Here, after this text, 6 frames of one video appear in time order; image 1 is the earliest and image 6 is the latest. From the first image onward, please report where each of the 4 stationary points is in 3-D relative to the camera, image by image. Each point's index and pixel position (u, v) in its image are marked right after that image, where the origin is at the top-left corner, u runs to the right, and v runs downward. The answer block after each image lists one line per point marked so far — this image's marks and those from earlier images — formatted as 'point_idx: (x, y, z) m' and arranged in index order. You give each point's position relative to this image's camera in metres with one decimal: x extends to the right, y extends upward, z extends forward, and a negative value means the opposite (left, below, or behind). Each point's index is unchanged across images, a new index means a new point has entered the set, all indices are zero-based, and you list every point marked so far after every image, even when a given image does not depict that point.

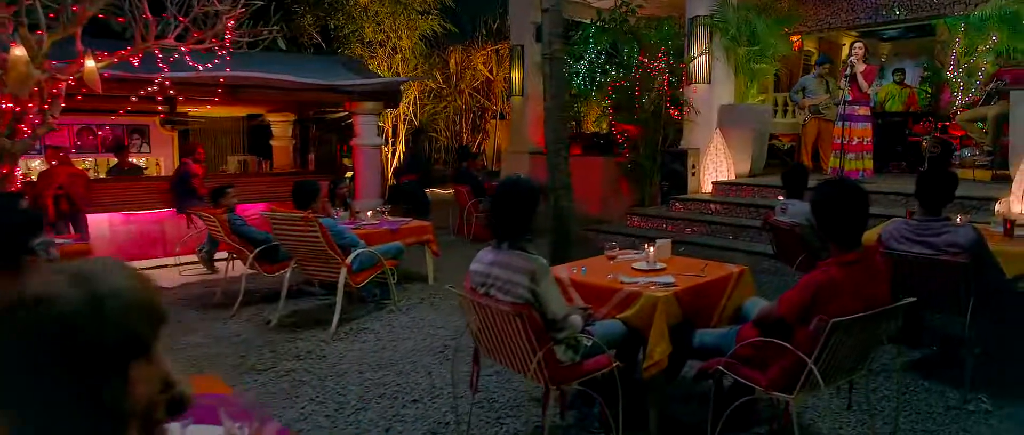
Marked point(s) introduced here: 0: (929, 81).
0: (+8.3, +2.6, +12.7) m
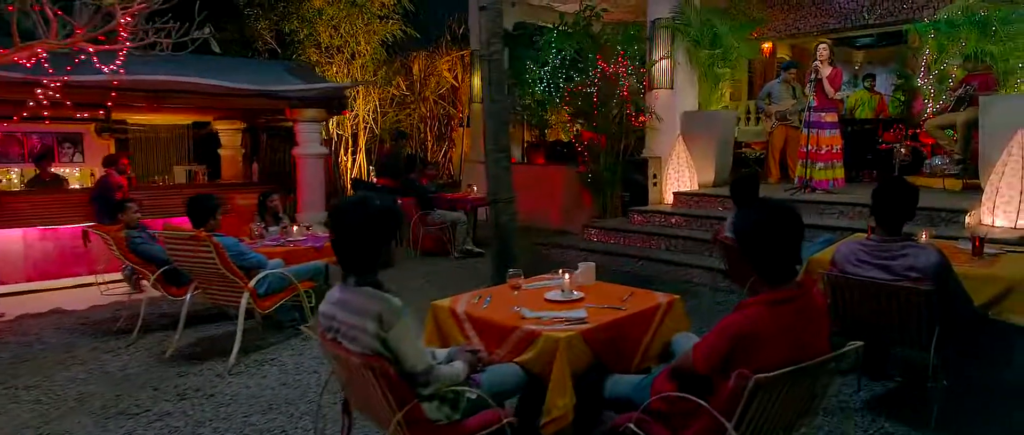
0: (+7.5, +2.4, +12.4) m
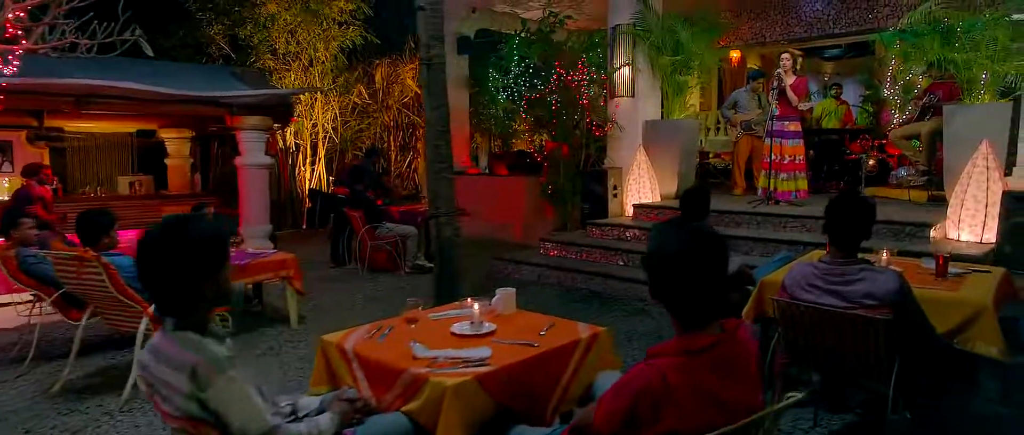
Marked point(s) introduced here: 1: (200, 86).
0: (+6.8, +2.2, +12.2) m
1: (-4.2, +1.8, +8.7) m
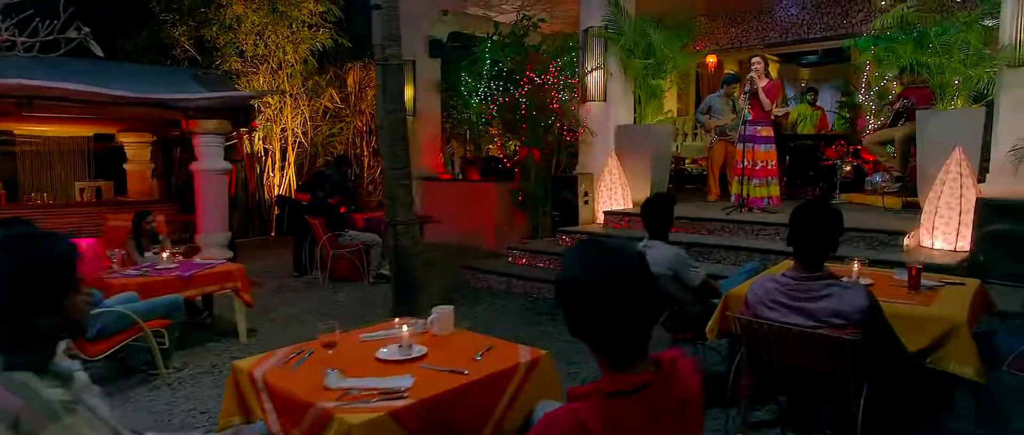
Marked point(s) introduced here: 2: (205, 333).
0: (+6.3, +2.1, +12.2) m
1: (-4.6, +1.7, +8.3) m
2: (-2.8, -1.1, +6.0) m
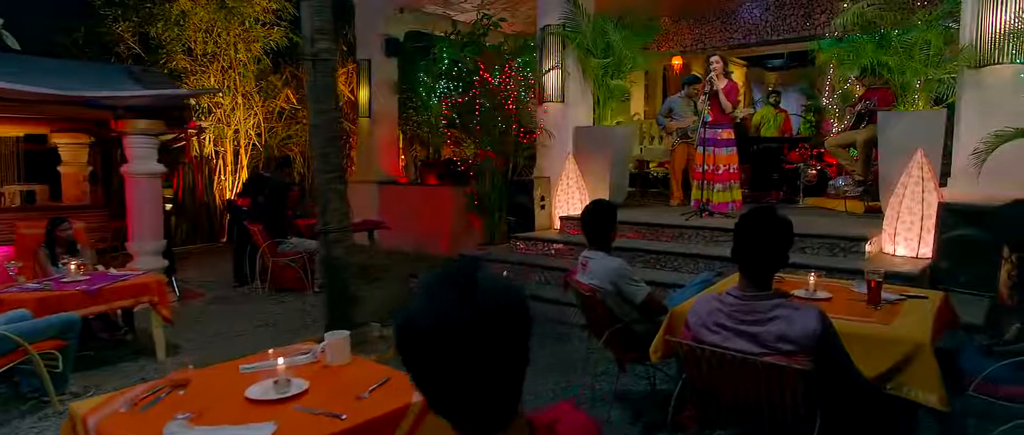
0: (+5.5, +2.0, +12.1) m
1: (-5.2, +1.6, +7.8) m
2: (-3.3, -1.1, +5.5) m
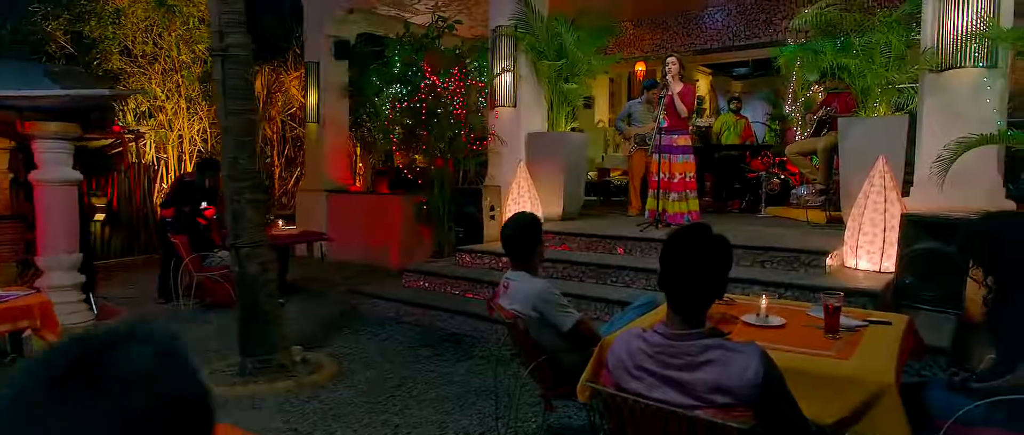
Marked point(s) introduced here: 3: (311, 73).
0: (+4.8, +1.8, +11.8) m
1: (-5.8, +1.5, +7.1) m
2: (-3.8, -1.2, +4.8) m
3: (-3.4, +2.4, +10.8) m
